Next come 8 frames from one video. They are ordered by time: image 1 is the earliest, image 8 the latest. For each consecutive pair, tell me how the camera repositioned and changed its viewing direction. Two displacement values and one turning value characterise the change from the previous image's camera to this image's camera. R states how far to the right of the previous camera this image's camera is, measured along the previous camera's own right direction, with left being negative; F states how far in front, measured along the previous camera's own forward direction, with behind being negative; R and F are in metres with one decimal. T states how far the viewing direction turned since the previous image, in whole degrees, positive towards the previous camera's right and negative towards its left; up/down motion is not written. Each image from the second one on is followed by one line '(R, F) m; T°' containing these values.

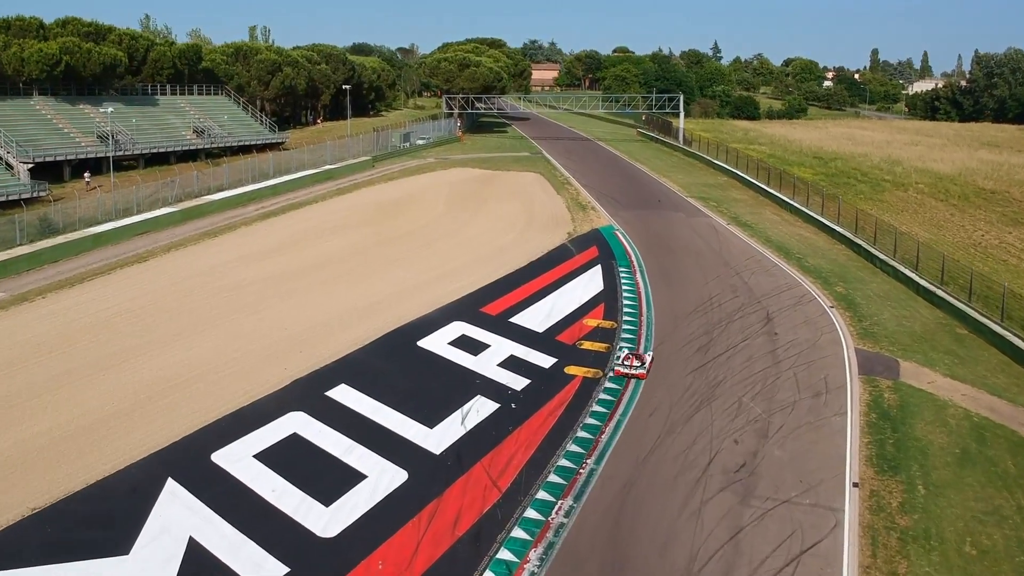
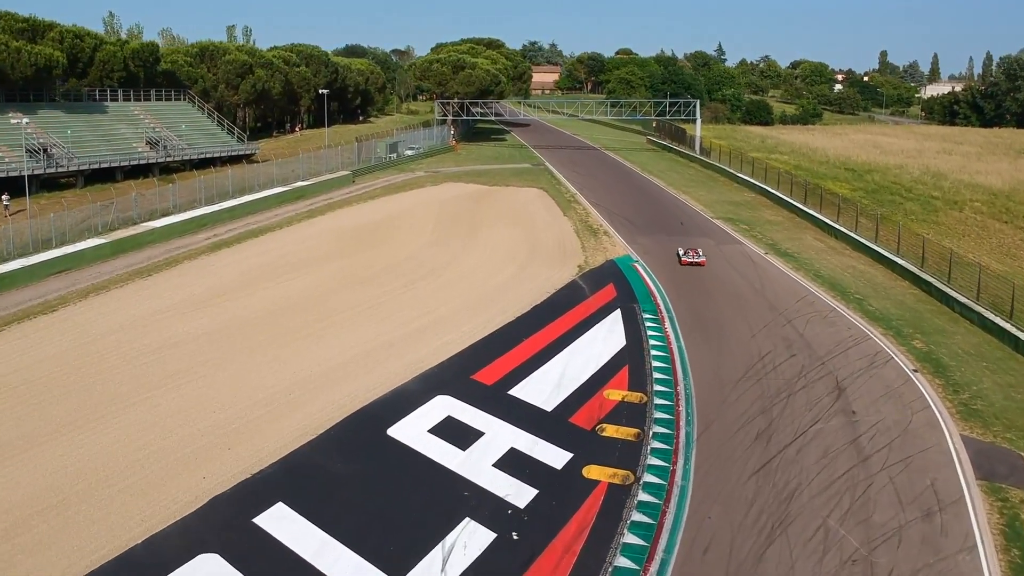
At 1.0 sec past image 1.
(0.0, +6.3) m; 0°
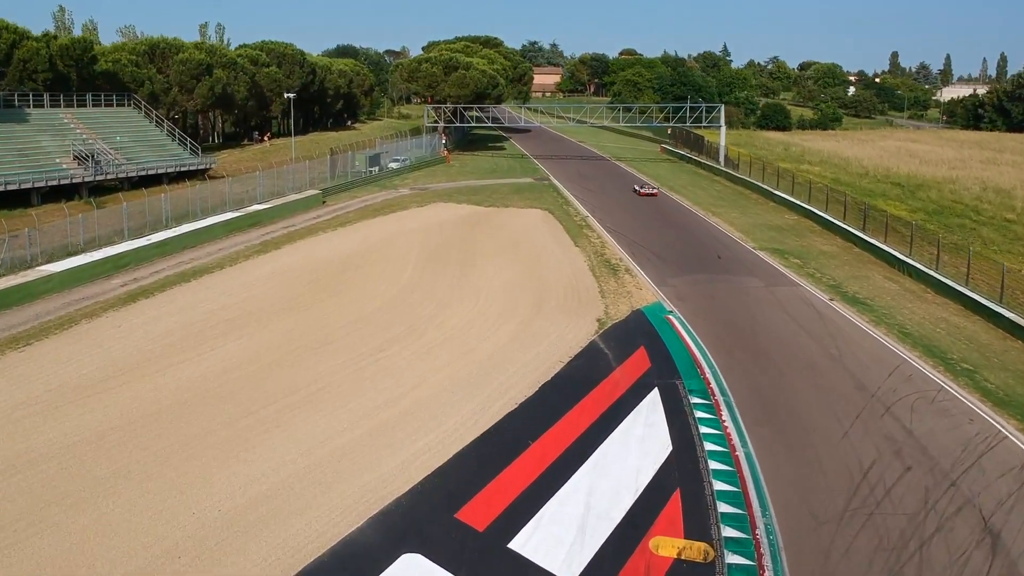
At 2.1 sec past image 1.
(-0.1, +7.2) m; 0°
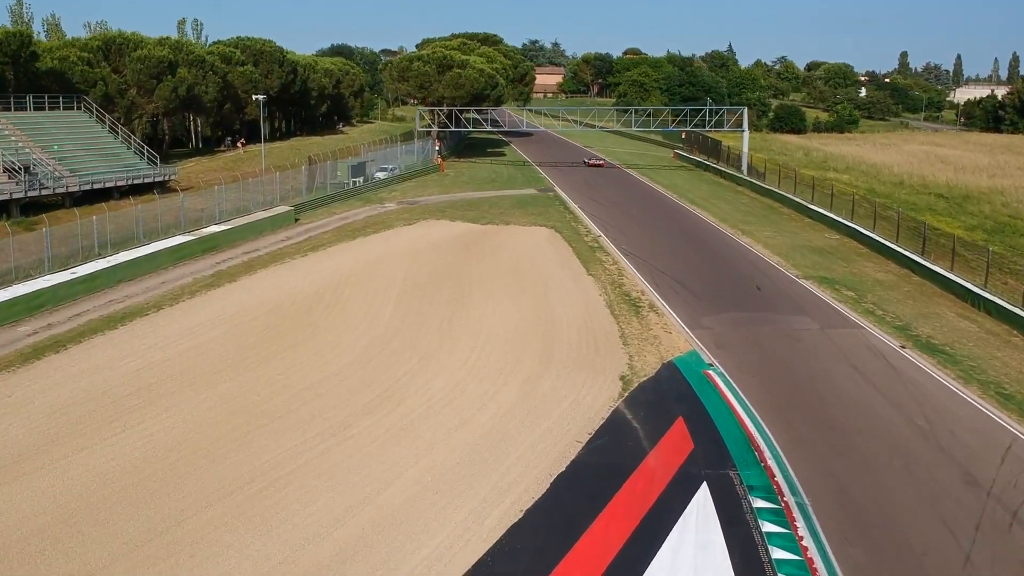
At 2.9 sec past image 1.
(-0.1, +5.1) m; 0°
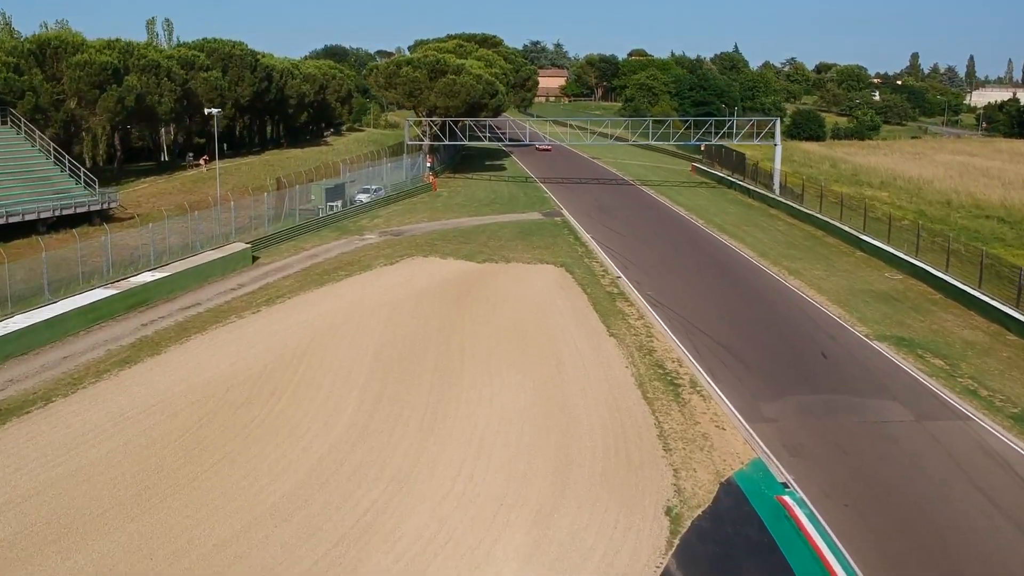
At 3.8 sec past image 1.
(-0.1, +5.7) m; 0°
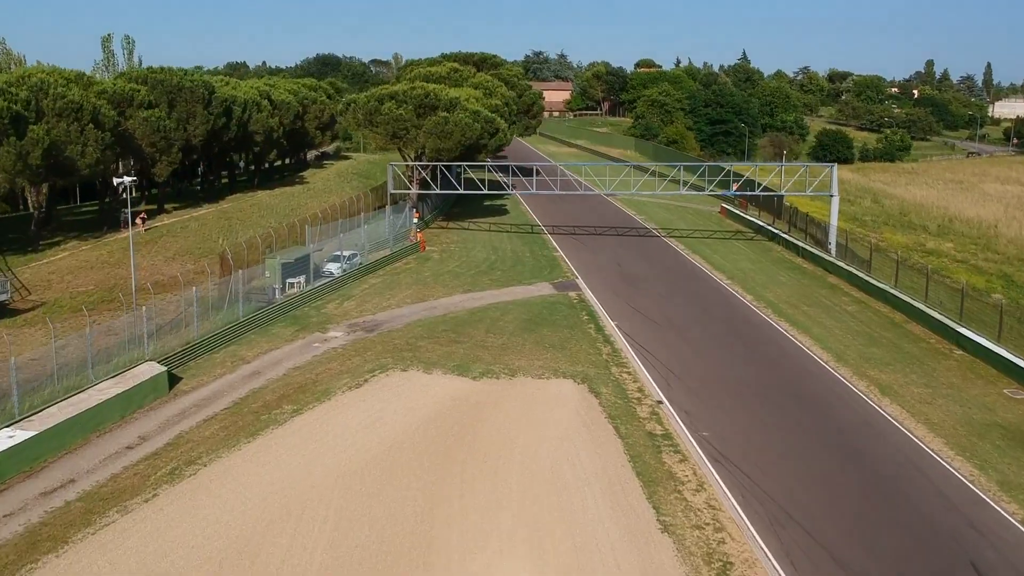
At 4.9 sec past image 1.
(-0.2, +7.1) m; 0°
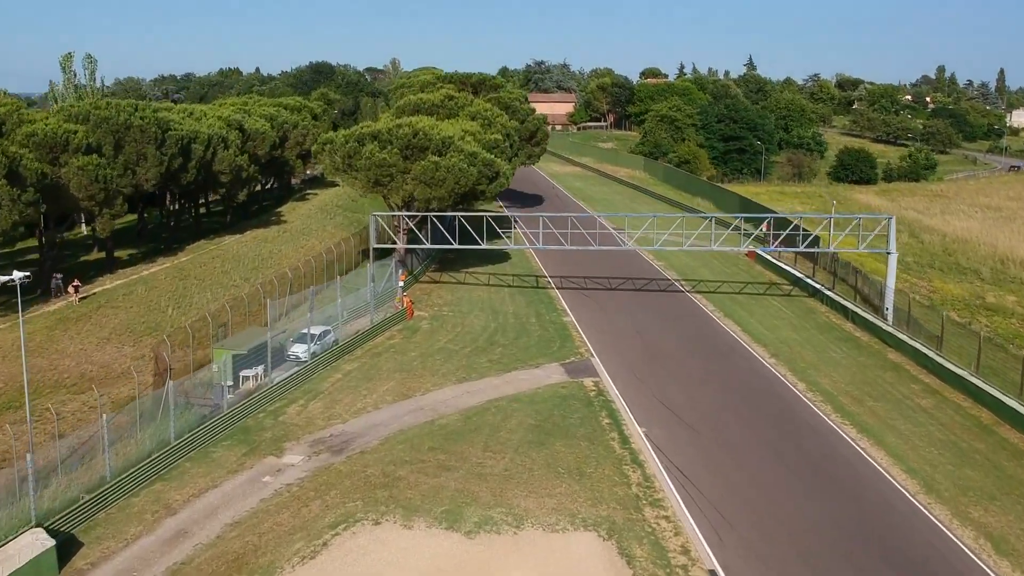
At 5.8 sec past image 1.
(-0.1, +5.3) m; 0°
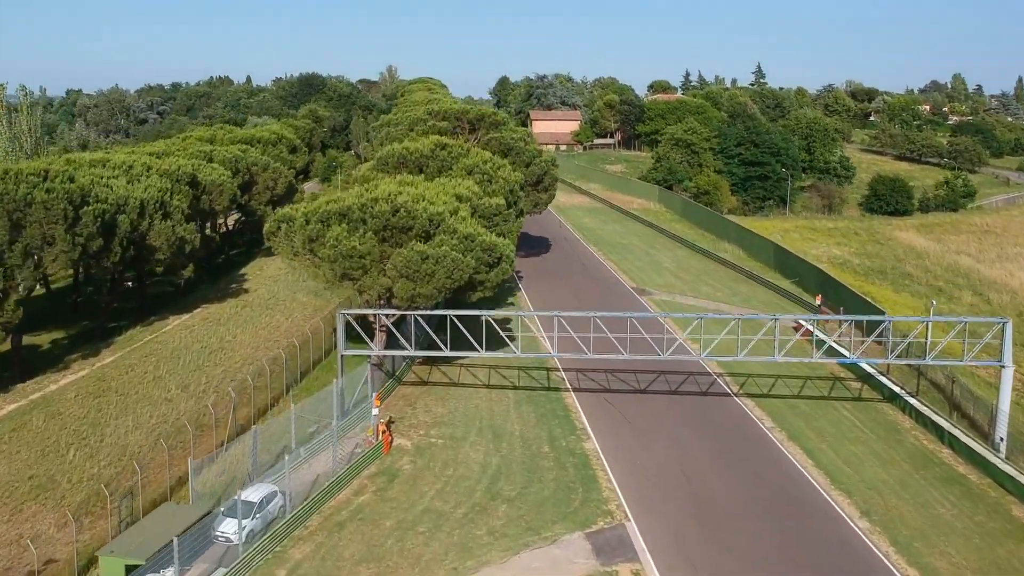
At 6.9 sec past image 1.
(-0.2, +6.9) m; 0°
